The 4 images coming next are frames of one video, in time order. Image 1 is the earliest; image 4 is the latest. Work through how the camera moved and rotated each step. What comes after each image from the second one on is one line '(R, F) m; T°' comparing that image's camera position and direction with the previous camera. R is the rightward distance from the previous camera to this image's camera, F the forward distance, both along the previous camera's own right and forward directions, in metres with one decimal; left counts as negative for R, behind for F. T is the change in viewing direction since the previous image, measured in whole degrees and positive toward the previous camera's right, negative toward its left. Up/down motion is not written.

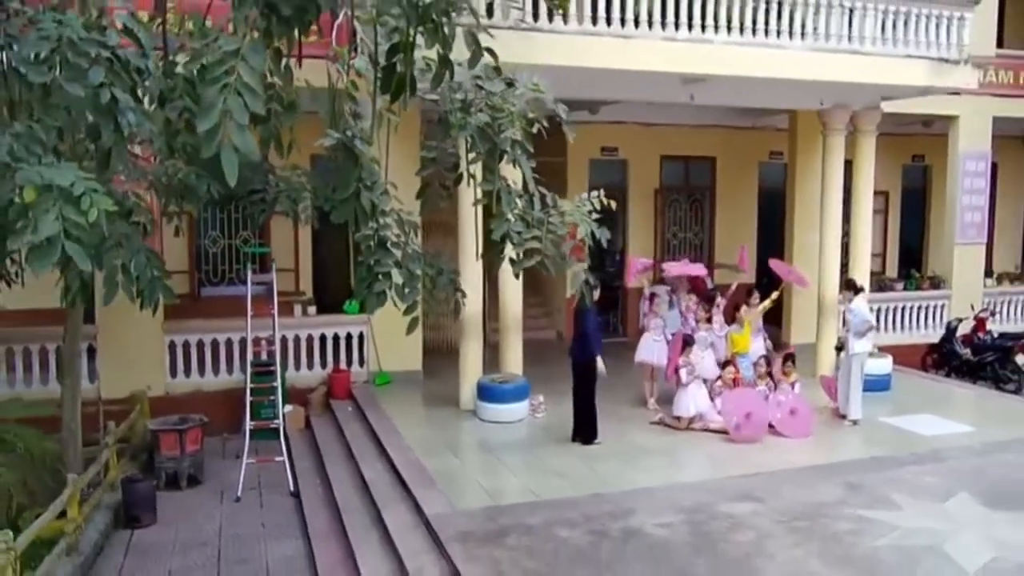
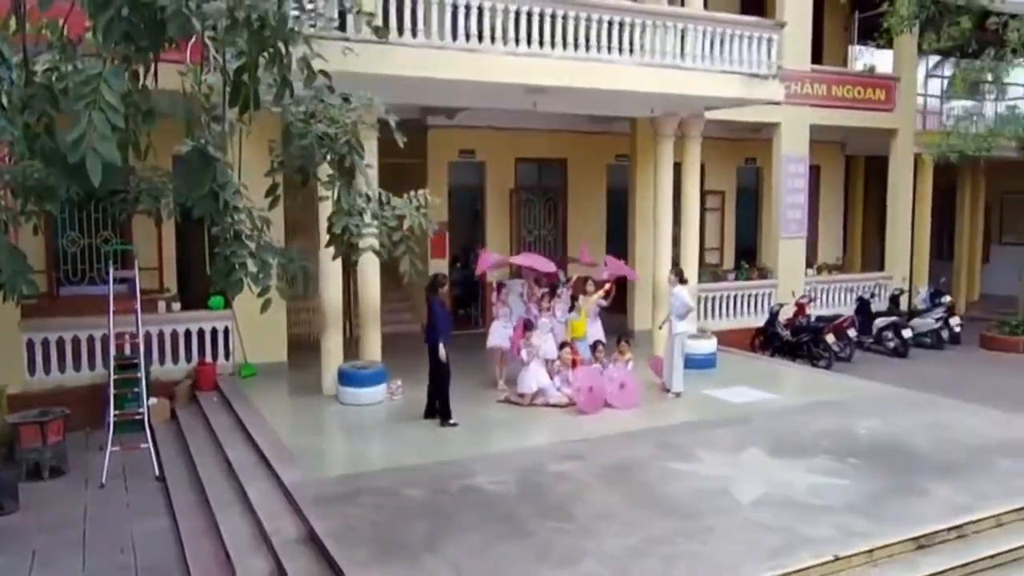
(+0.2, -0.7) m; +8°
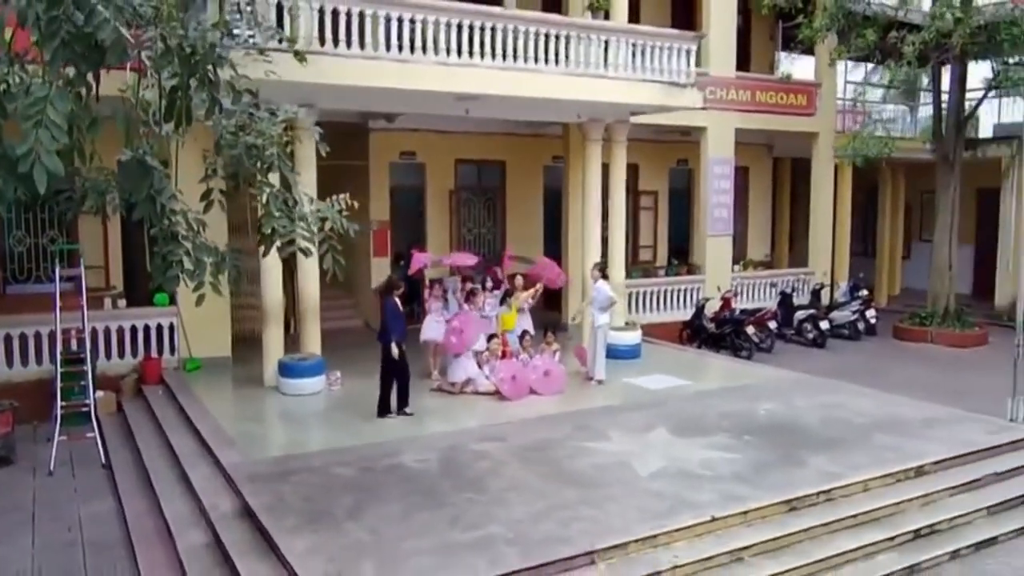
(+0.3, -0.6) m; +3°
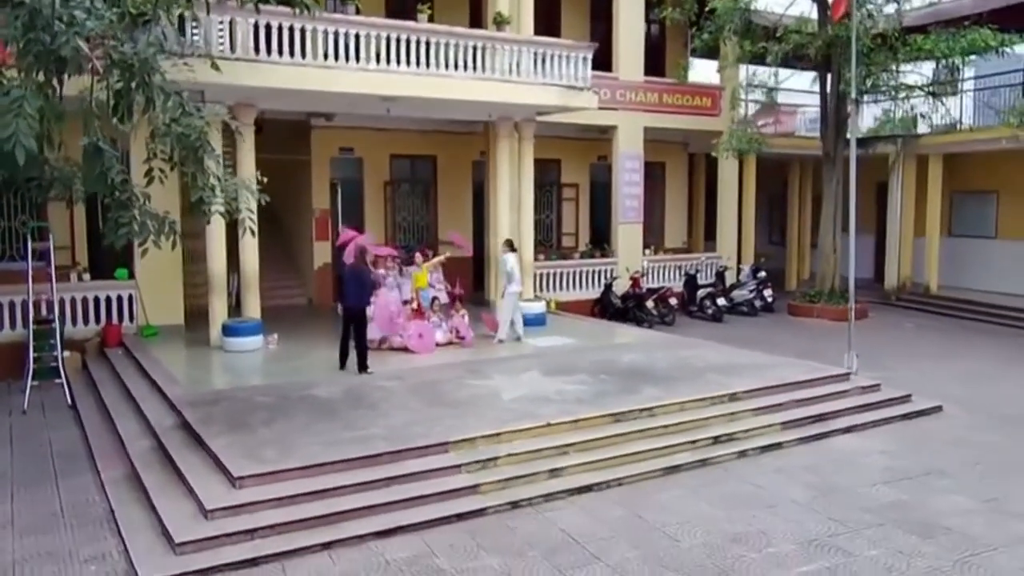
(+0.8, -1.6) m; +2°
